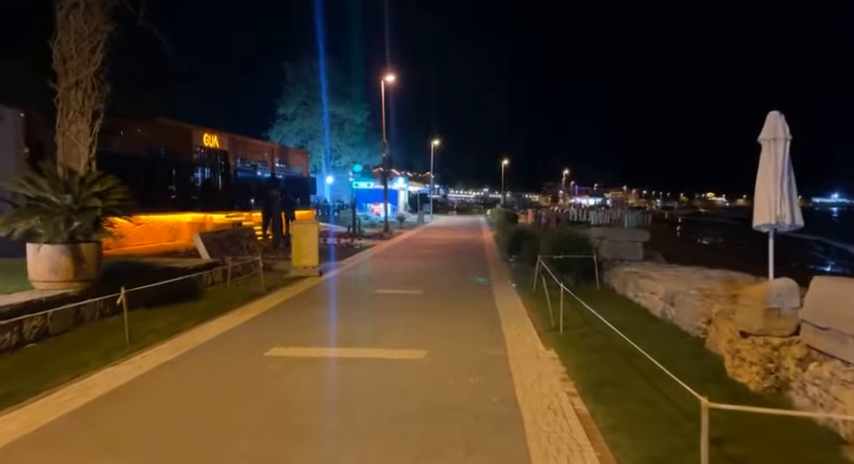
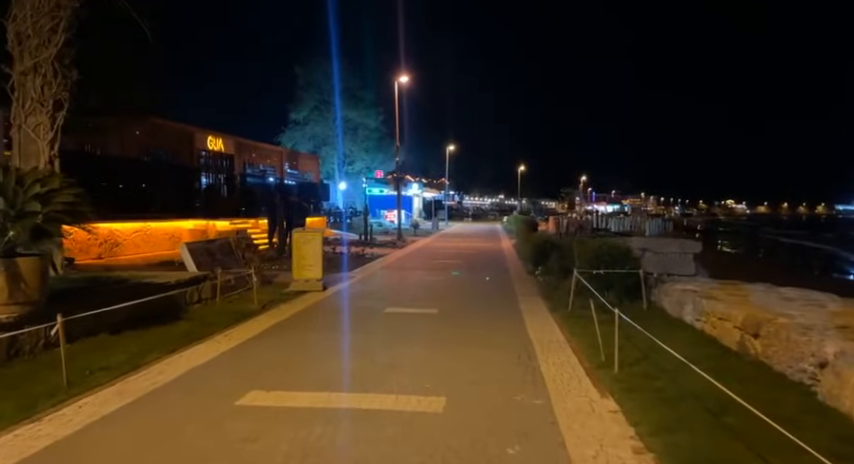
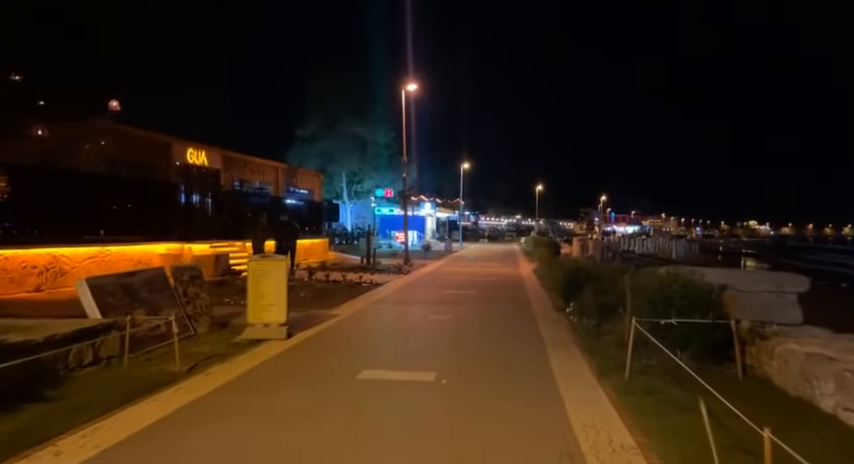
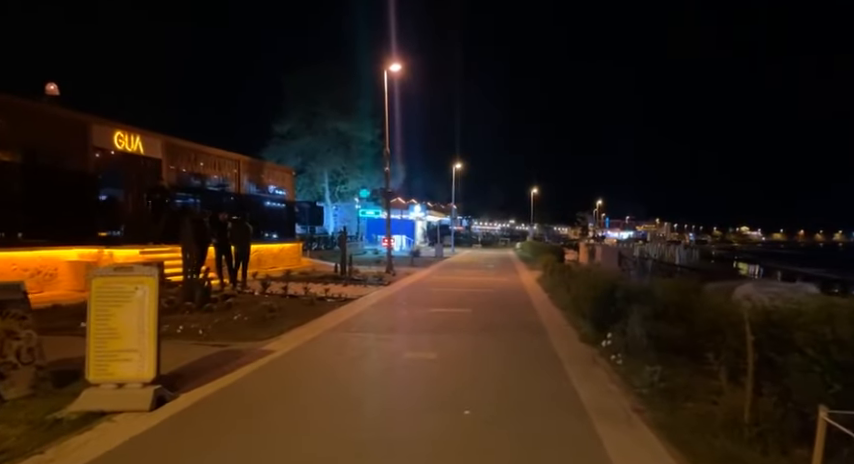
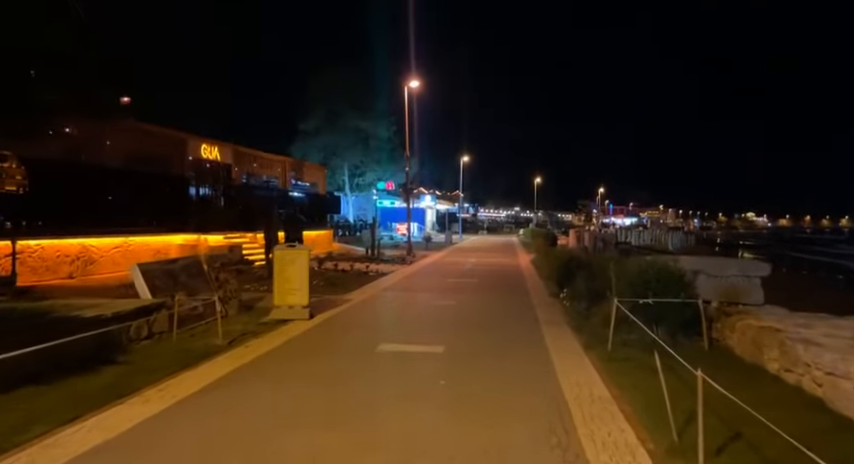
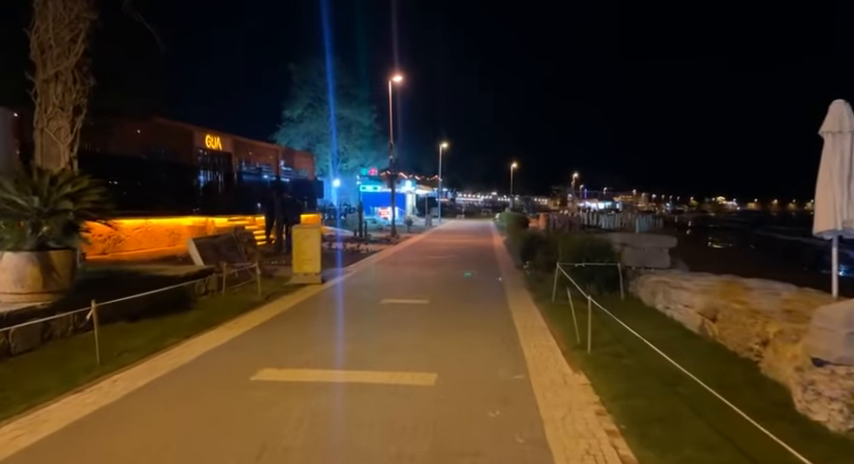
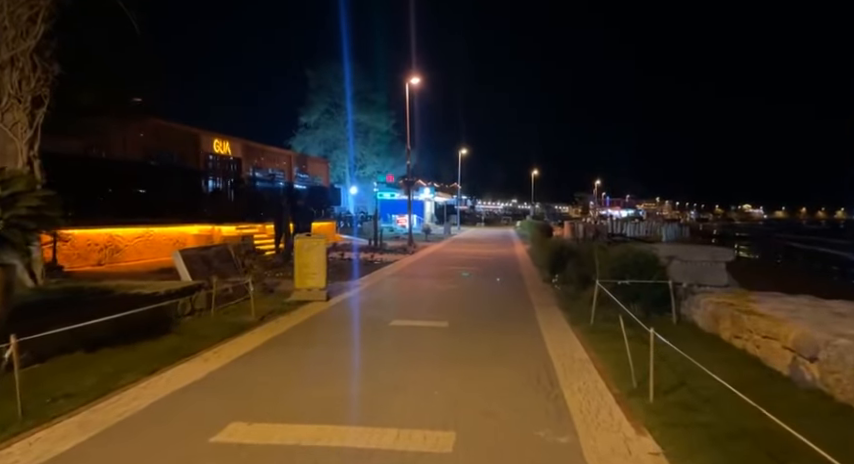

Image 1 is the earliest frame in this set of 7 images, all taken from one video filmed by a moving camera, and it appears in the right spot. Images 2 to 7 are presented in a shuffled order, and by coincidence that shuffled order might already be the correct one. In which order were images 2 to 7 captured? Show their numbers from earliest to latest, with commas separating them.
6, 2, 7, 5, 3, 4
